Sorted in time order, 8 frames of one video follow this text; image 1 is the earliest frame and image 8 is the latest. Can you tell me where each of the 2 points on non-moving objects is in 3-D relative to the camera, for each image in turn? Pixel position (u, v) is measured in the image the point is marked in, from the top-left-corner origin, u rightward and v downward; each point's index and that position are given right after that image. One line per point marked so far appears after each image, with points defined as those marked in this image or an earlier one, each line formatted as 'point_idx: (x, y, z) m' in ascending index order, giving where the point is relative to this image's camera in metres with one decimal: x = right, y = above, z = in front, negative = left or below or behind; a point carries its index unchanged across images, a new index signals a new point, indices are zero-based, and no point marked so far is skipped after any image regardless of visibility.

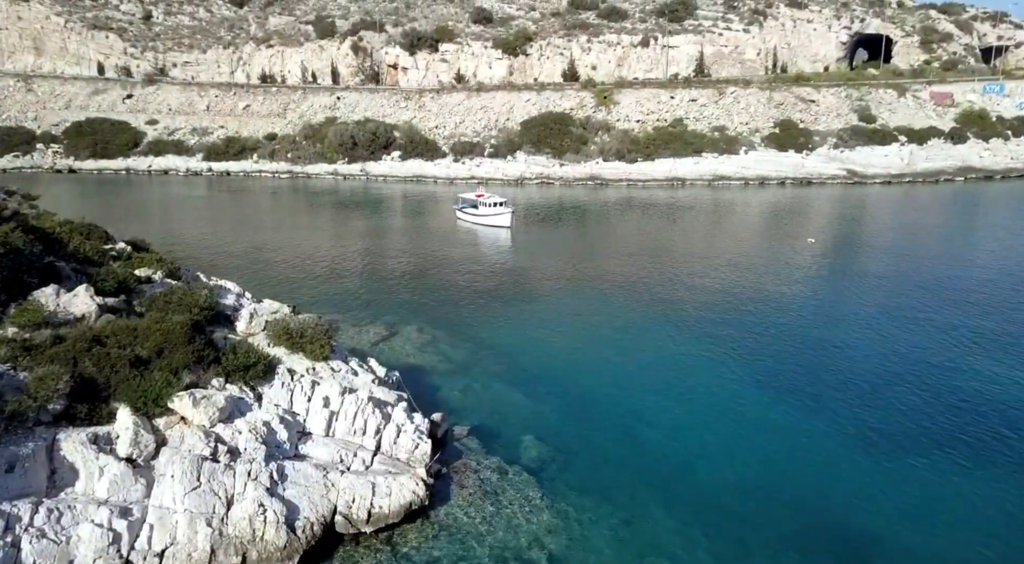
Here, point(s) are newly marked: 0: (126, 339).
0: (-7.7, -1.2, +12.0) m
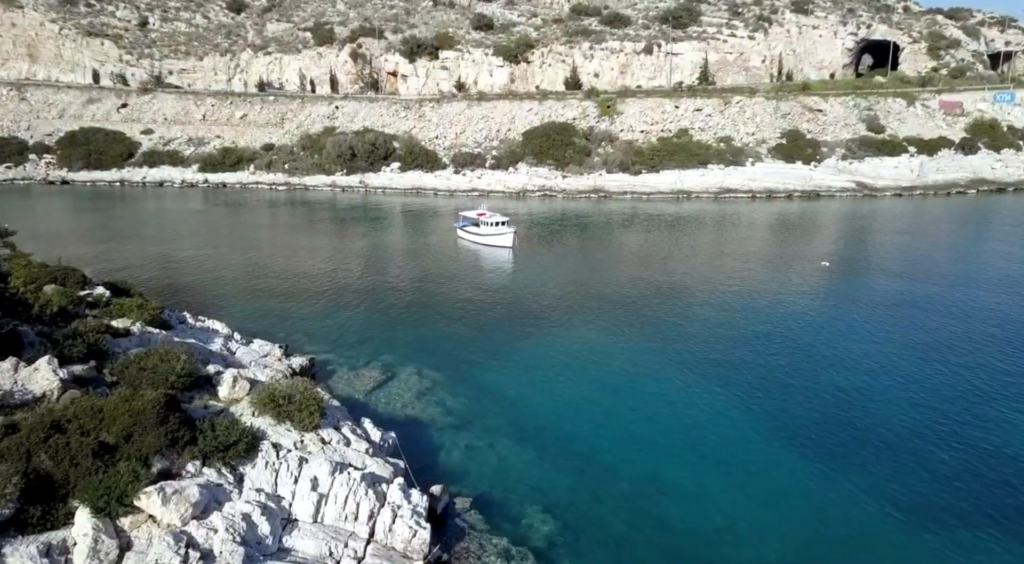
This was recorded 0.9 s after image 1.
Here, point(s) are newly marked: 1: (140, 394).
0: (-7.5, -2.5, +10.8) m
1: (-7.2, -2.2, +11.8) m
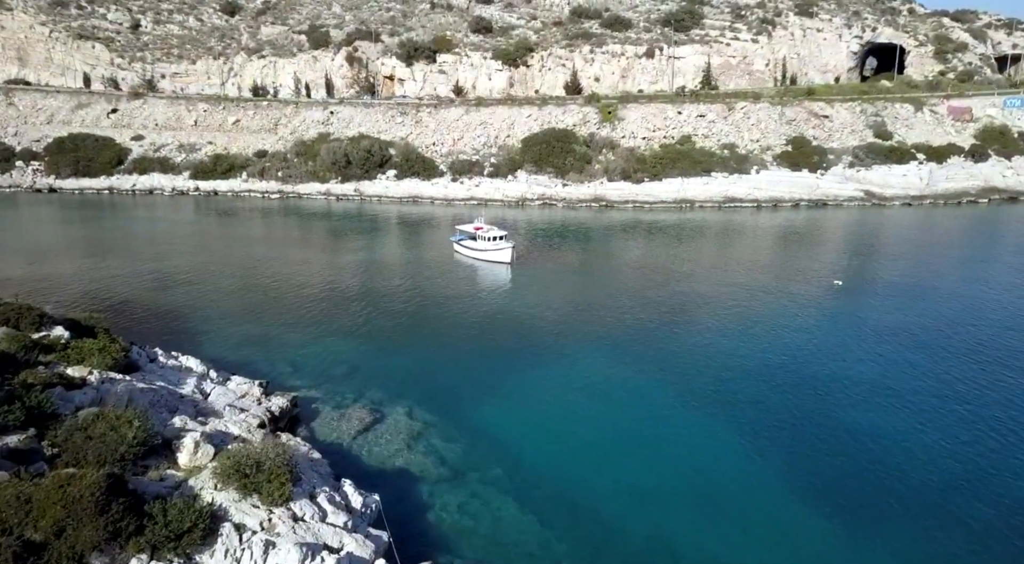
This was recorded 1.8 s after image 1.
0: (-7.6, -3.6, +9.3) m
1: (-7.3, -3.2, +10.3) m
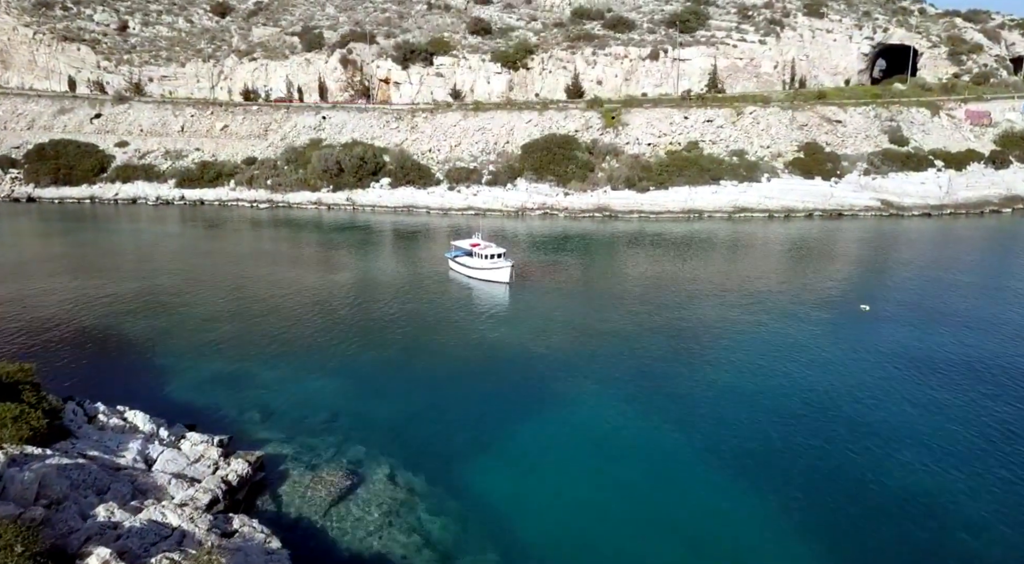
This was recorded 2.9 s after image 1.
0: (-7.7, -4.7, +6.8) m
1: (-7.4, -4.4, +7.7) m
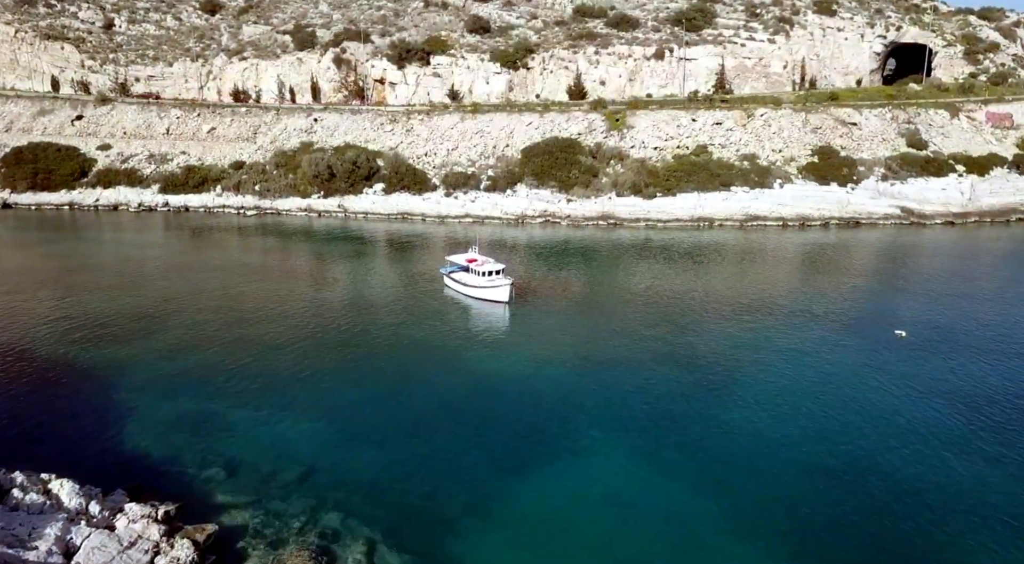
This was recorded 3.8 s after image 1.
0: (-7.7, -5.8, +4.1) m
1: (-7.4, -5.4, +5.1) m
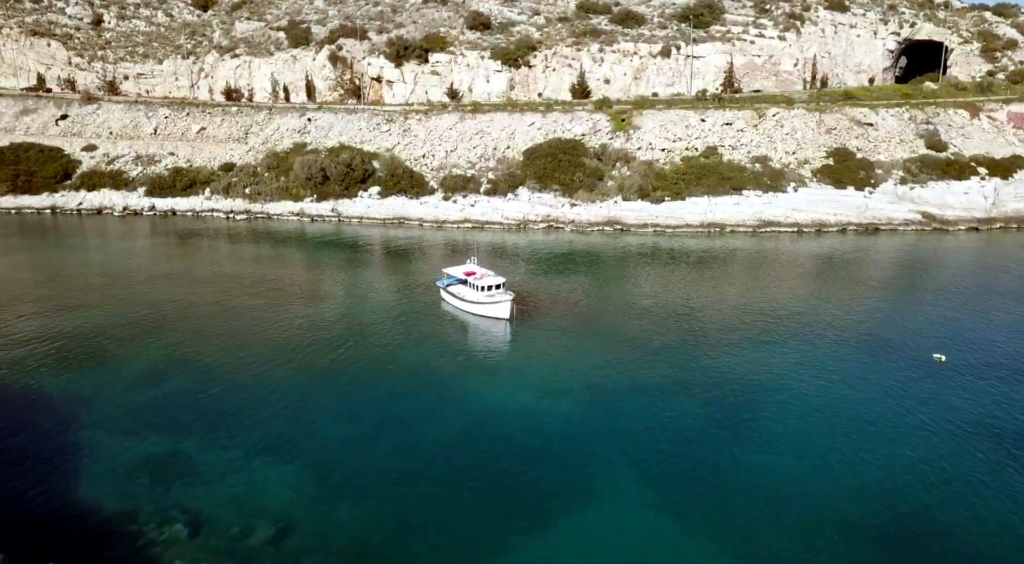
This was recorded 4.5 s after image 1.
0: (-7.6, -6.6, +1.9) m
1: (-7.3, -6.3, +2.8) m
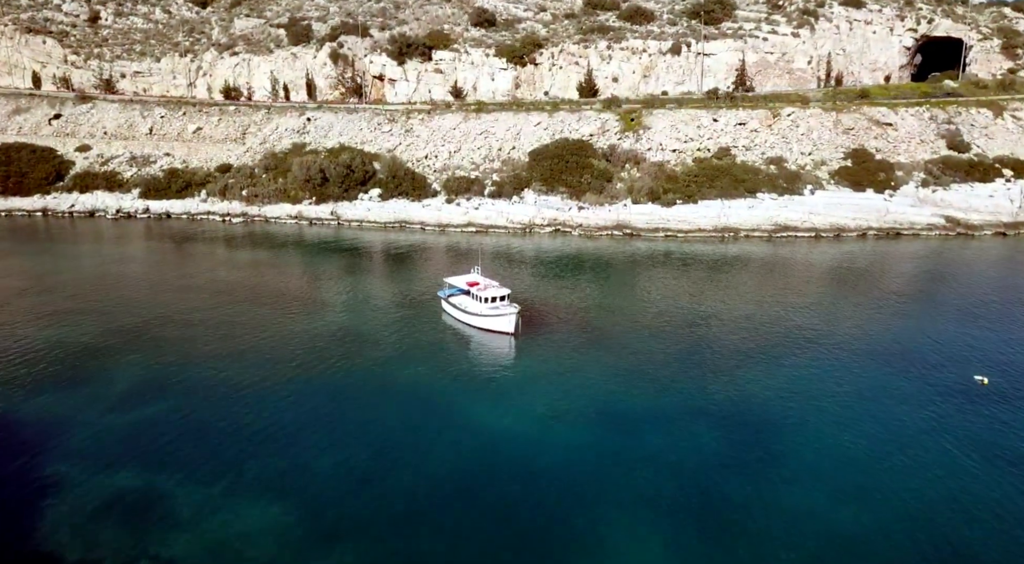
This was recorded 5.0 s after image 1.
0: (-7.5, -7.2, +0.2) m
1: (-7.2, -6.9, +1.1) m
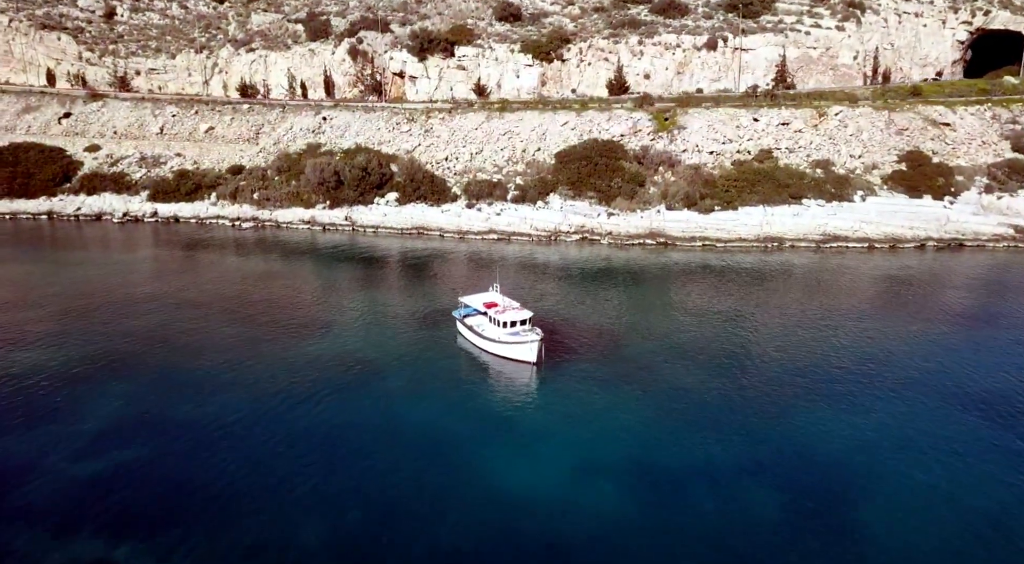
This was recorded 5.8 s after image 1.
0: (-7.4, -8.2, -2.5) m
1: (-7.0, -7.8, -1.6) m
